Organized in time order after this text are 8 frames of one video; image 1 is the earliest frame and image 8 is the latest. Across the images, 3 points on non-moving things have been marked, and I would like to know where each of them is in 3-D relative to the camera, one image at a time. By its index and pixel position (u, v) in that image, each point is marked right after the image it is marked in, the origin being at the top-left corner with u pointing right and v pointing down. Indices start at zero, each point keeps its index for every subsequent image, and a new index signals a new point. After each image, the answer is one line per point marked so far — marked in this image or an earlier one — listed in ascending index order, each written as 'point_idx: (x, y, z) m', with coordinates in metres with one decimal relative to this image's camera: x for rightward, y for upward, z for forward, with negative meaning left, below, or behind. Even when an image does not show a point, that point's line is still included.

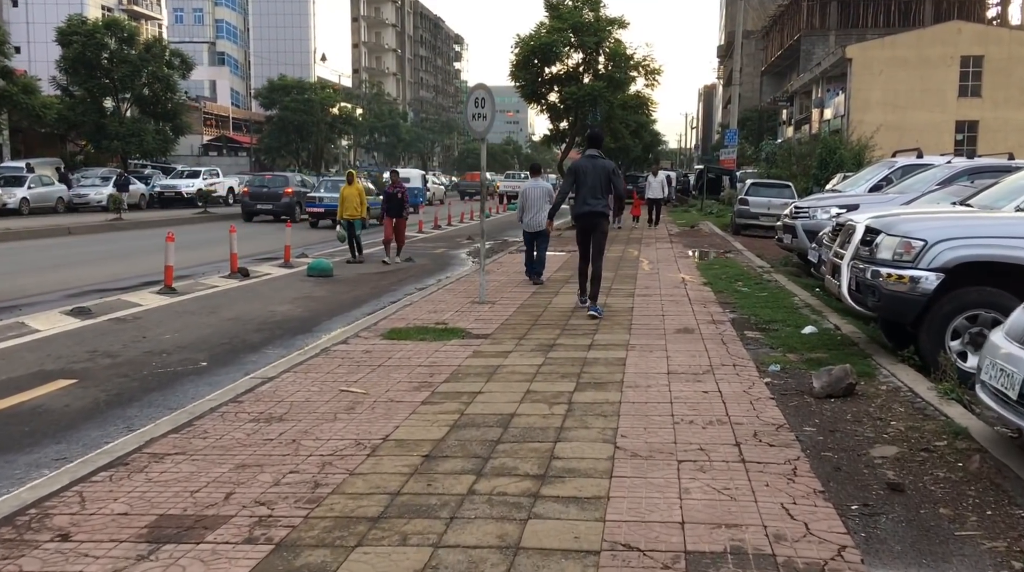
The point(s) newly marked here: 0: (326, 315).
0: (-2.2, -0.3, +11.3) m
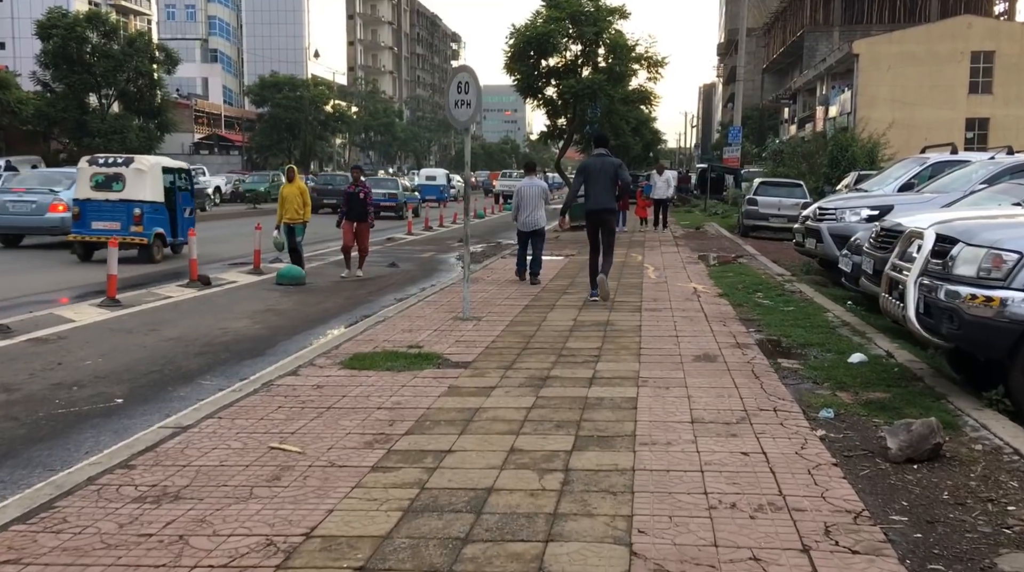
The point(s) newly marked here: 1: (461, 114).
0: (-2.3, -0.5, +9.8) m
1: (-0.5, +1.7, +9.6) m
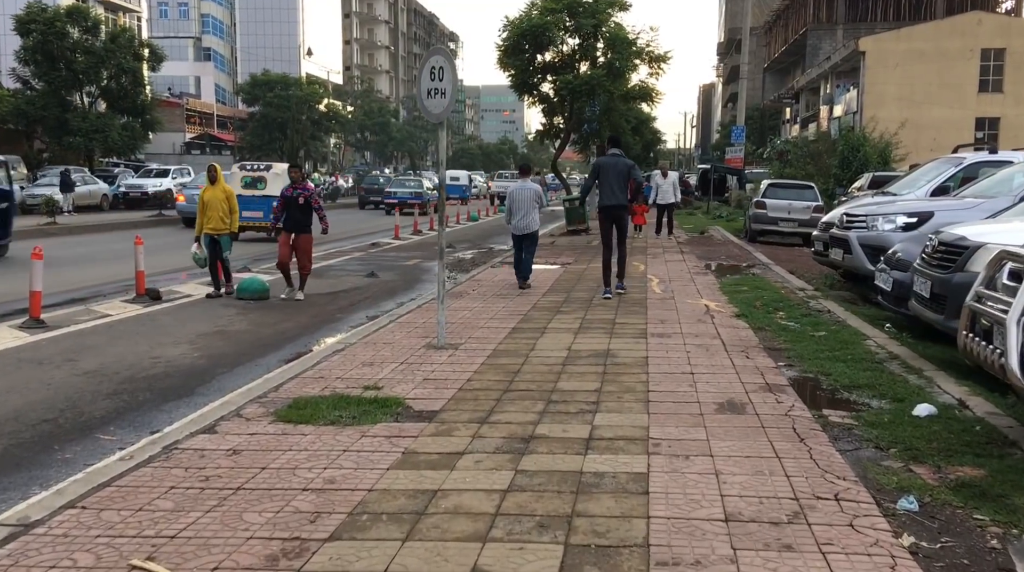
0: (-2.4, -0.7, +8.4) m
1: (-0.7, +1.5, +8.1) m
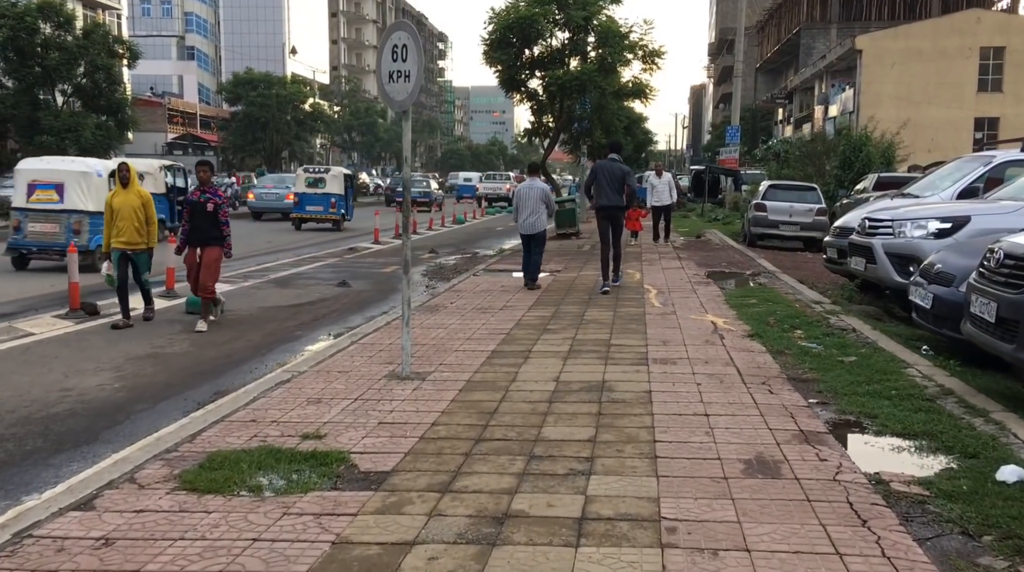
0: (-2.6, -0.8, +7.1) m
1: (-0.8, +1.4, +6.9) m
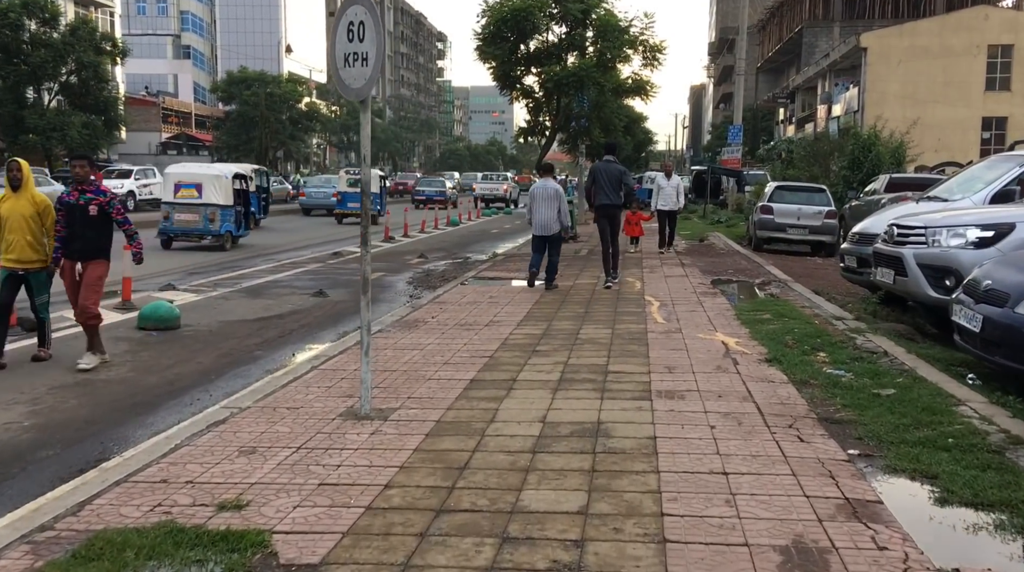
0: (-2.7, -0.9, +6.0) m
1: (-1.0, +1.3, +5.8) m
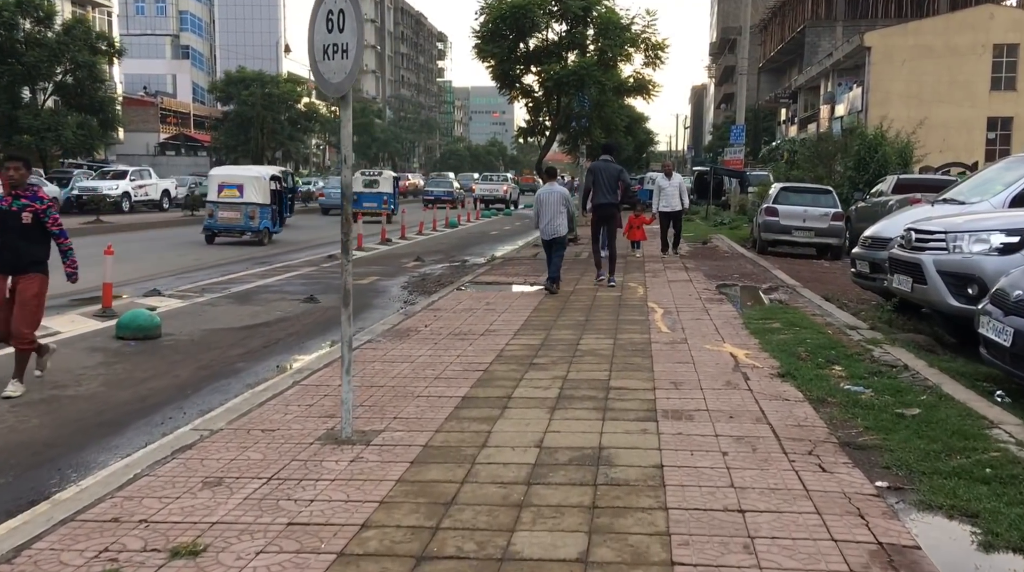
0: (-2.8, -1.0, +5.5) m
1: (-1.0, +1.2, +5.3) m
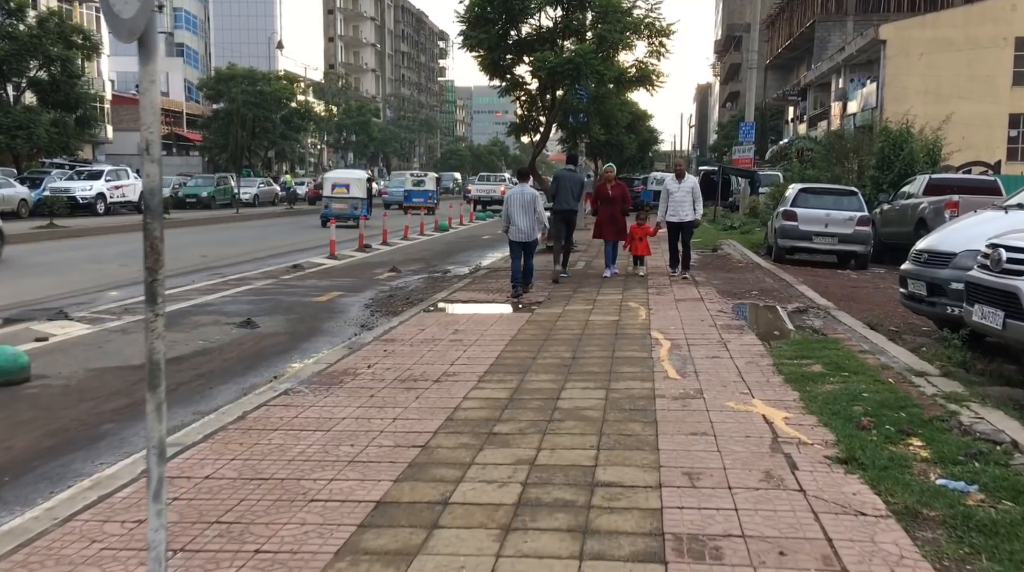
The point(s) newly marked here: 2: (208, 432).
0: (-3.1, -1.2, +3.4) m
1: (-1.3, +1.0, +3.2) m
2: (-1.8, -0.9, +5.7) m
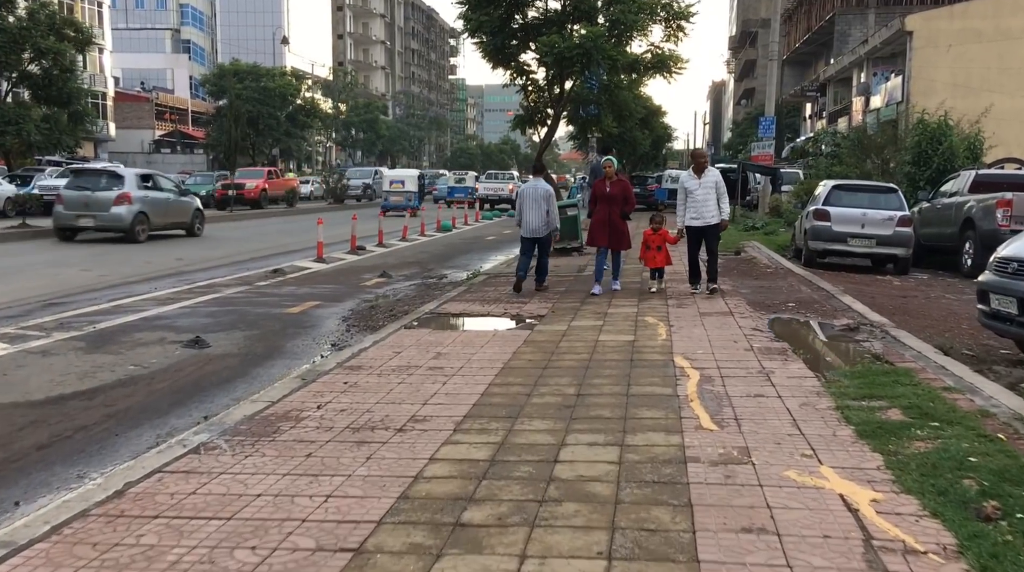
0: (-3.2, -1.4, +1.8) m
1: (-1.4, +0.8, +1.5) m
2: (-1.9, -1.0, +4.0) m
